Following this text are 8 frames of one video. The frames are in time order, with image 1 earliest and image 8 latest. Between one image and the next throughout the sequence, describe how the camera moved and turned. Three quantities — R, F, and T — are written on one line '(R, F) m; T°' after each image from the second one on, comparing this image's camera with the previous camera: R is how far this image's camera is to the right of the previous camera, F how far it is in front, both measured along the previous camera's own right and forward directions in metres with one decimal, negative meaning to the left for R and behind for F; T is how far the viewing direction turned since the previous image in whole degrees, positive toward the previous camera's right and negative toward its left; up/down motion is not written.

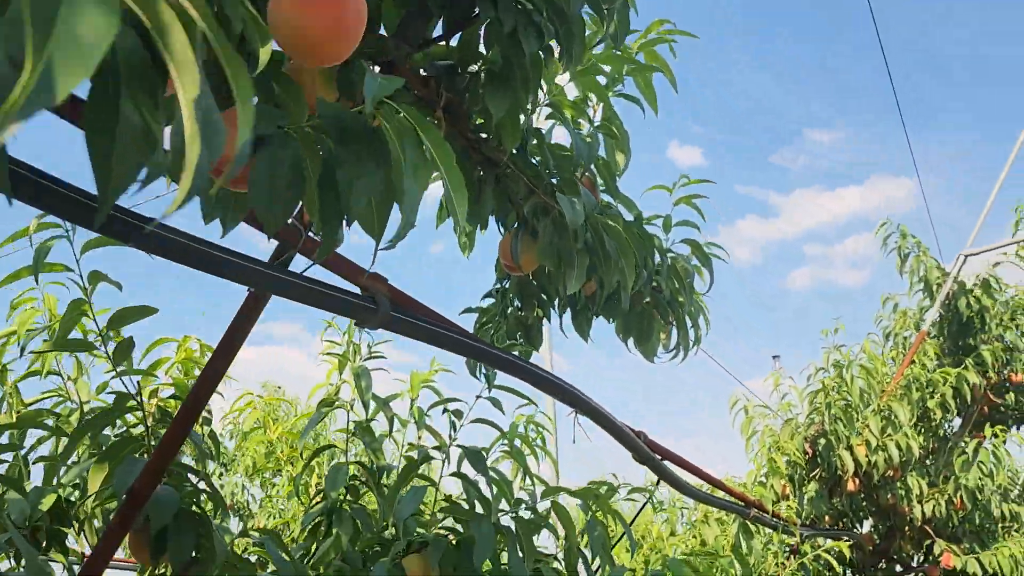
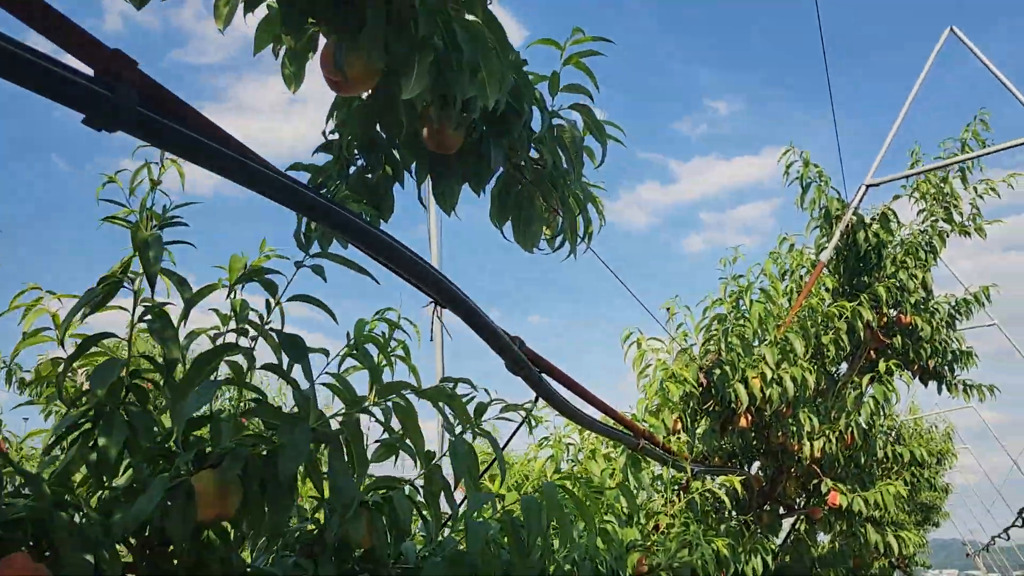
(+0.1, +0.3) m; +7°
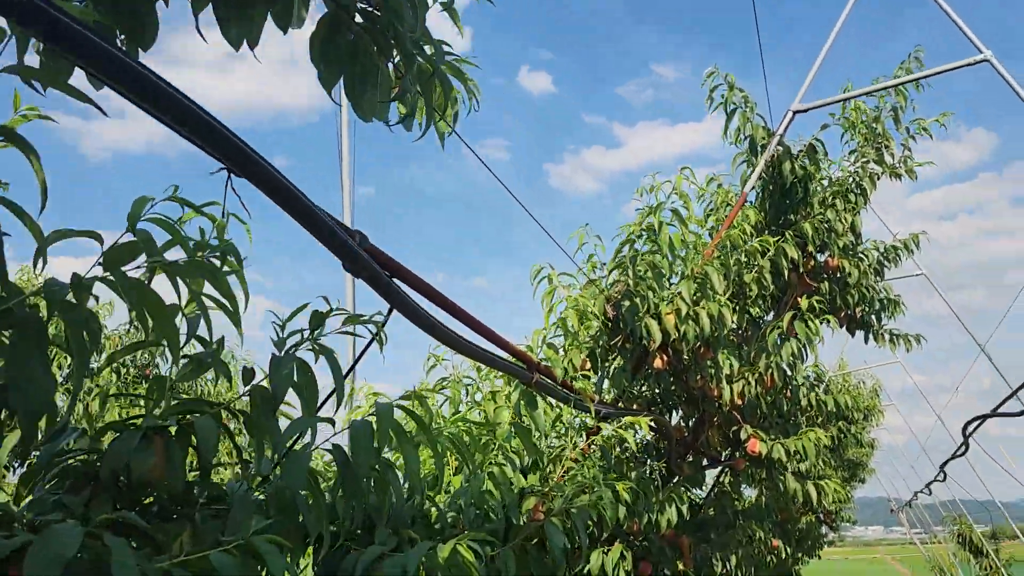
(+0.2, +0.2) m; +4°
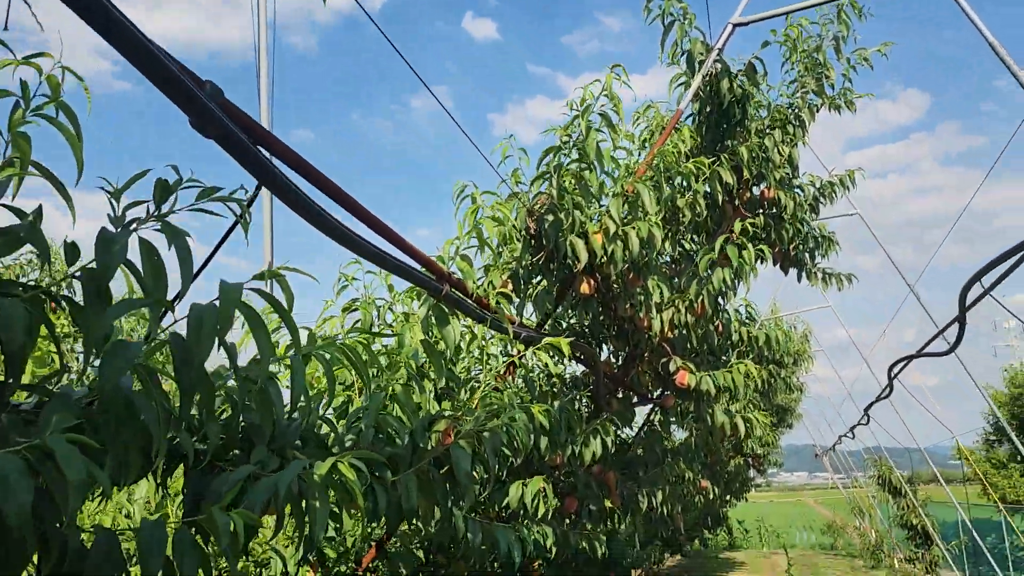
(+0.1, +0.2) m; +4°
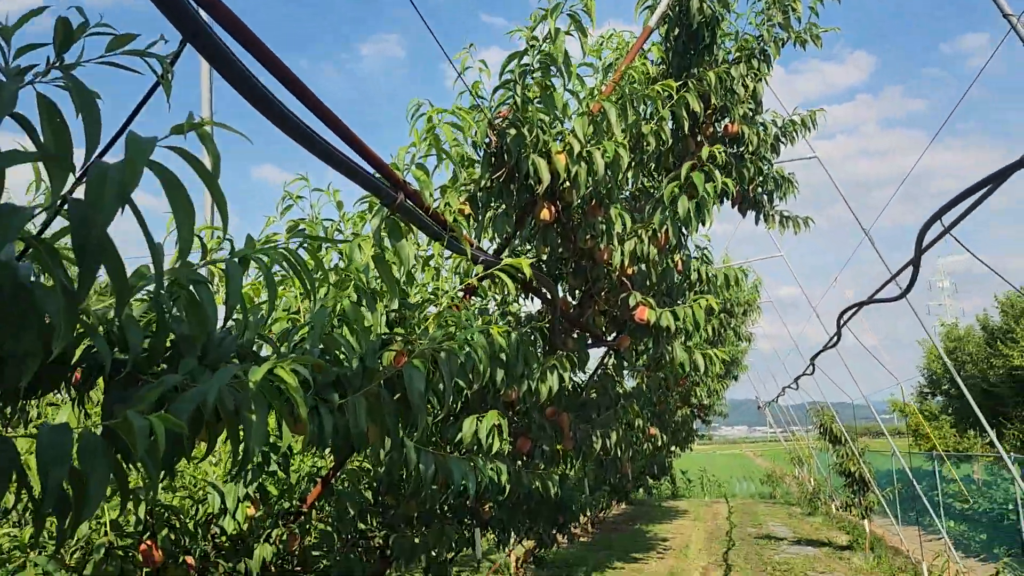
(0.0, +0.1) m; +3°
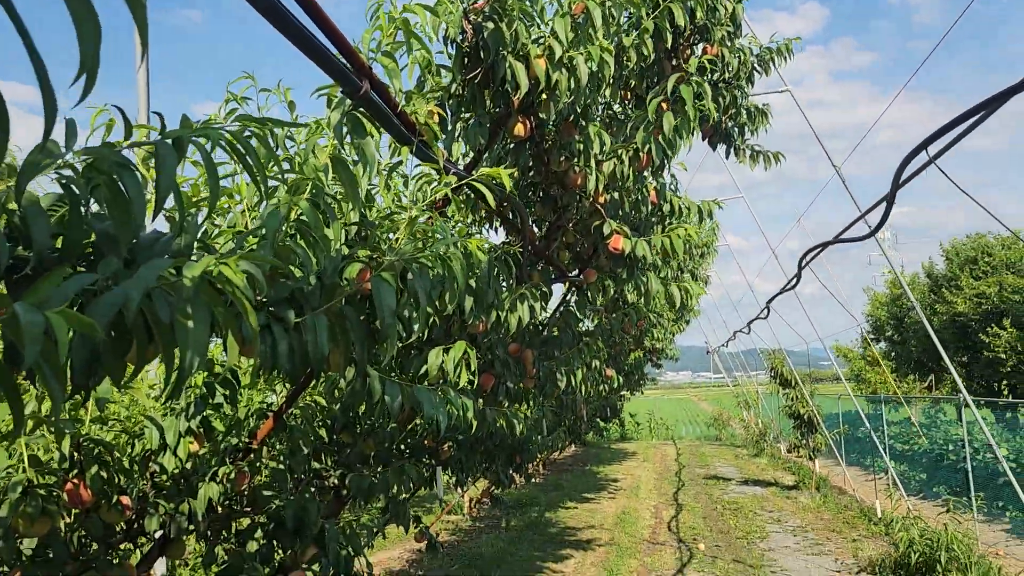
(-0.1, +0.2) m; +3°
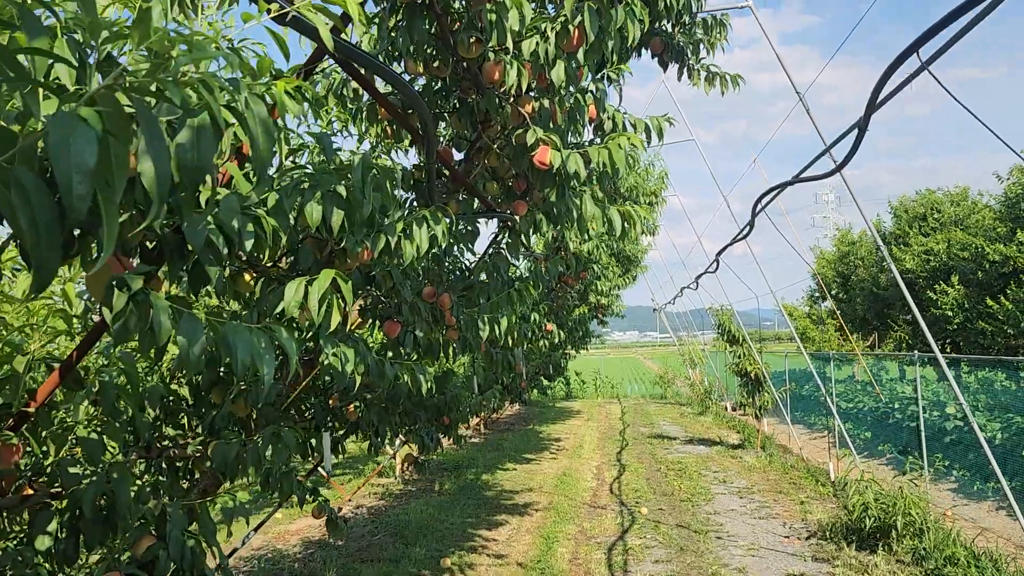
(+0.1, +0.6) m; +3°
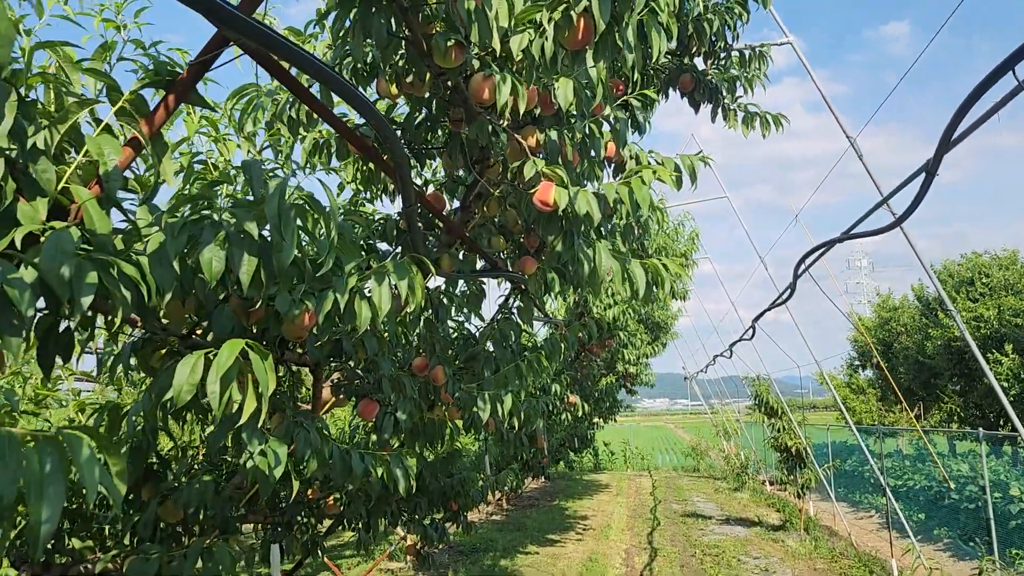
(+0.1, +0.5) m; -2°
